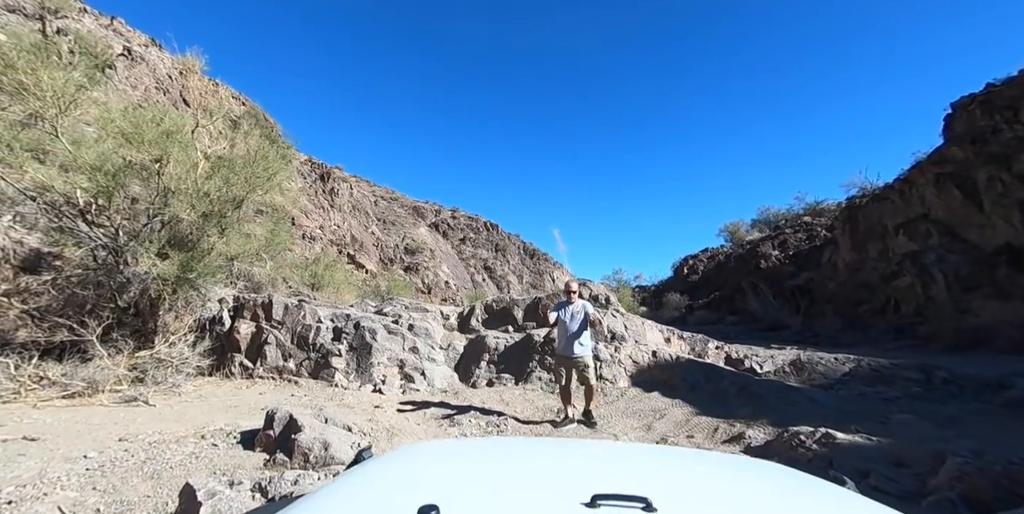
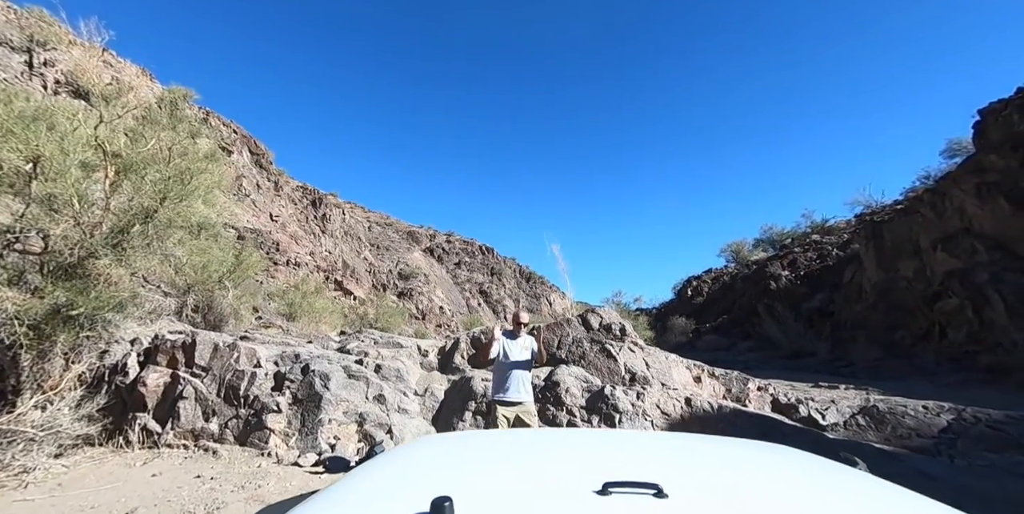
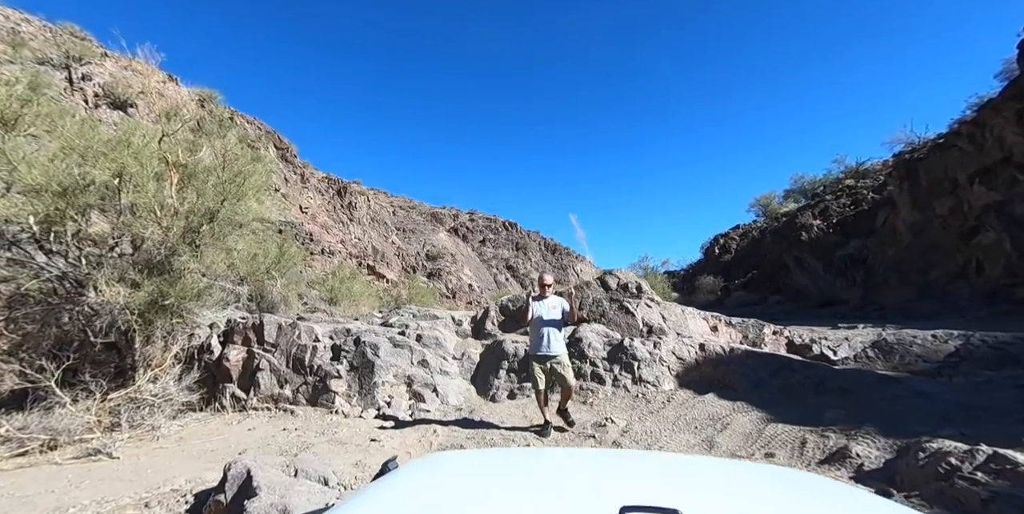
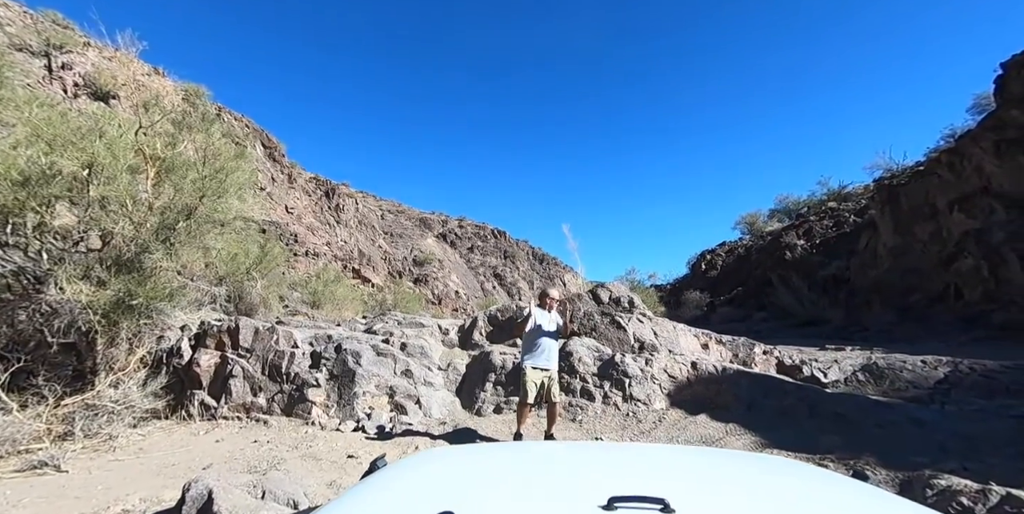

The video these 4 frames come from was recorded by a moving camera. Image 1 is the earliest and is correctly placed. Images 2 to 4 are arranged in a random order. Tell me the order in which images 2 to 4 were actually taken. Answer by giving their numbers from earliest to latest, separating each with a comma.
3, 4, 2
